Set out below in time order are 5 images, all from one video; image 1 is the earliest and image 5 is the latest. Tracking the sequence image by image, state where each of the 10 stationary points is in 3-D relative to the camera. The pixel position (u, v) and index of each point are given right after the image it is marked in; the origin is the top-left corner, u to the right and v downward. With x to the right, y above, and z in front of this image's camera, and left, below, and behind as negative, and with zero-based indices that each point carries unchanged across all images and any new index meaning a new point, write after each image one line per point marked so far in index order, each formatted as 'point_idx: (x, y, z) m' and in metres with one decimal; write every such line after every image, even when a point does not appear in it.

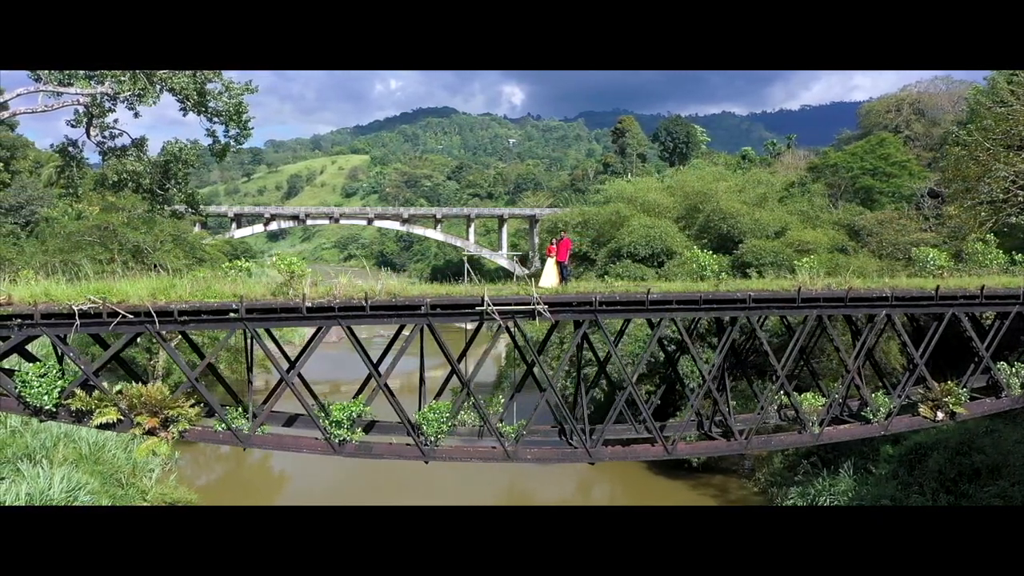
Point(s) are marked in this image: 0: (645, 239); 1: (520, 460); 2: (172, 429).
0: (+3.8, +1.5, +17.3) m
1: (0.0, -2.1, +7.7) m
2: (-4.0, -1.6, +7.0) m
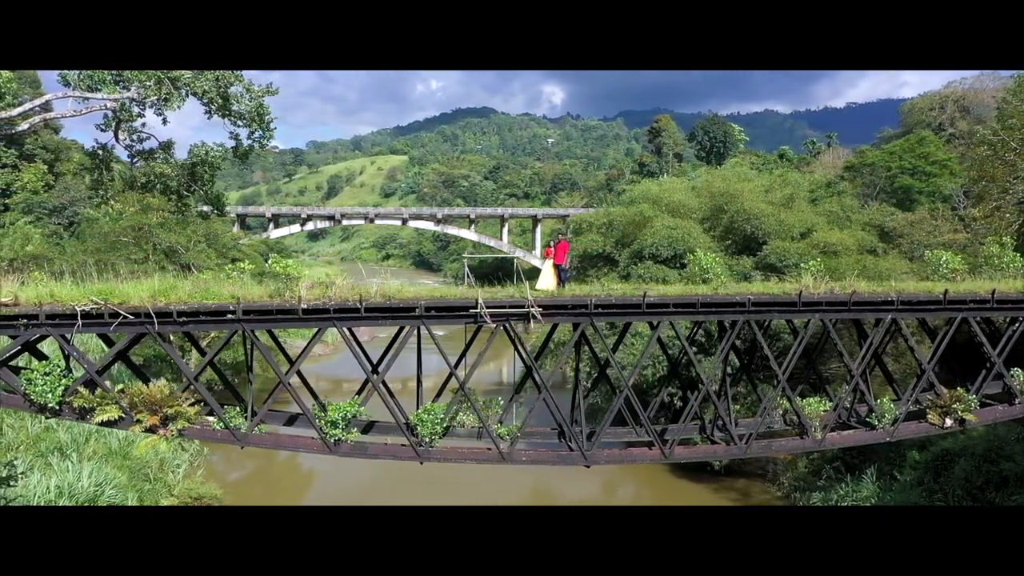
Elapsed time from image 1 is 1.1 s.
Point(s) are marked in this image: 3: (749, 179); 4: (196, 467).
0: (+4.3, +1.4, +17.0) m
1: (0.0, -2.2, +7.6) m
2: (-4.1, -1.6, +7.2) m
3: (+7.7, +3.5, +19.6) m
4: (-8.9, -5.2, +17.2) m
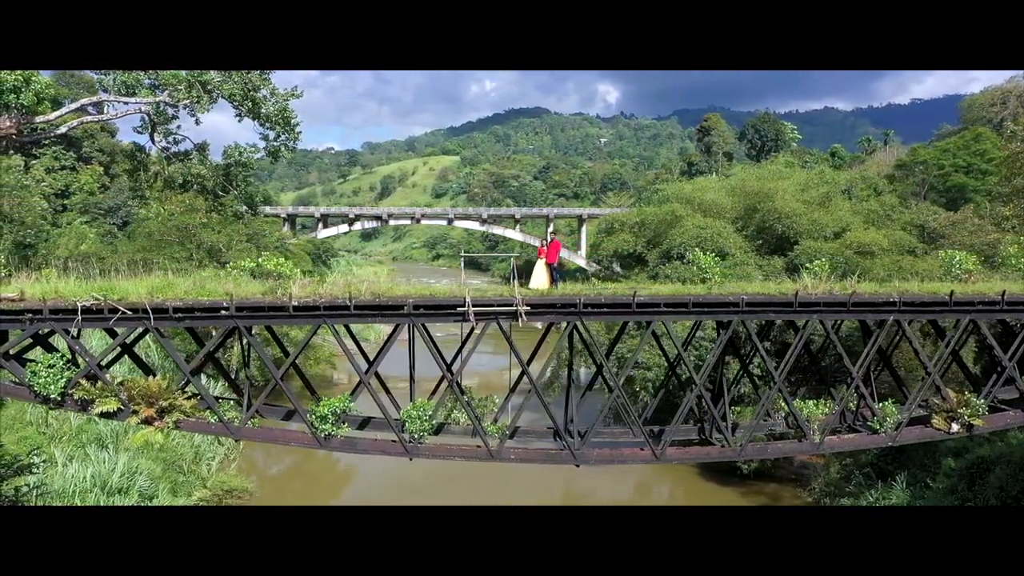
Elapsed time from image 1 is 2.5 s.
0: (+5.0, +1.4, +16.5) m
1: (-0.1, -2.2, +7.5) m
2: (-4.2, -1.6, +7.4) m
3: (+8.5, +3.5, +18.8) m
4: (-8.2, -5.2, +17.8) m
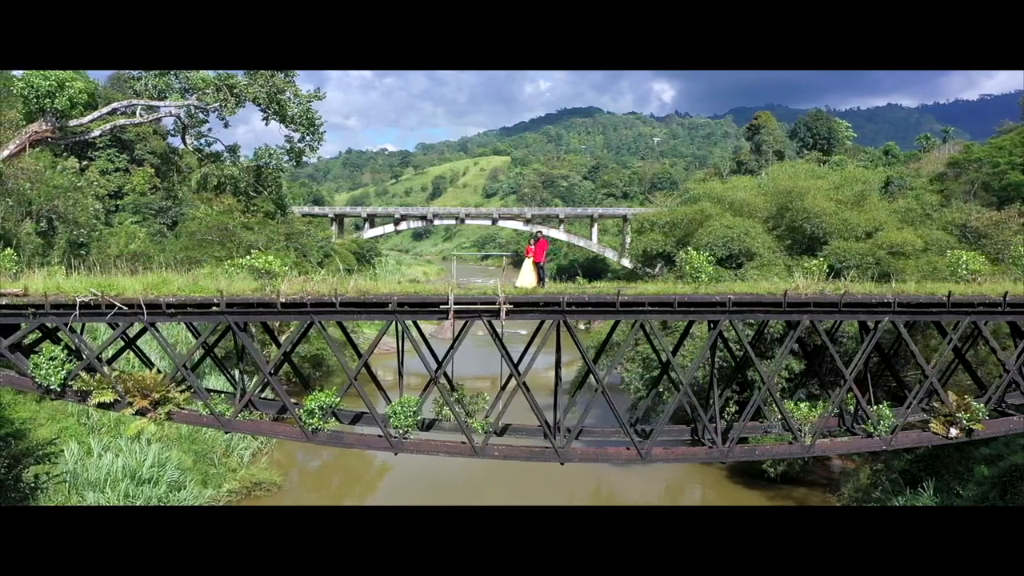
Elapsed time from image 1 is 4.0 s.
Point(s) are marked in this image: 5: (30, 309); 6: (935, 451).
0: (+5.6, +1.3, +16.0) m
1: (-0.3, -2.1, +7.5) m
2: (-4.4, -1.5, +7.6) m
3: (+9.3, +3.4, +18.0) m
4: (-7.6, -5.1, +18.3) m
5: (-5.8, -0.2, +7.3) m
6: (+8.7, -3.4, +12.4) m
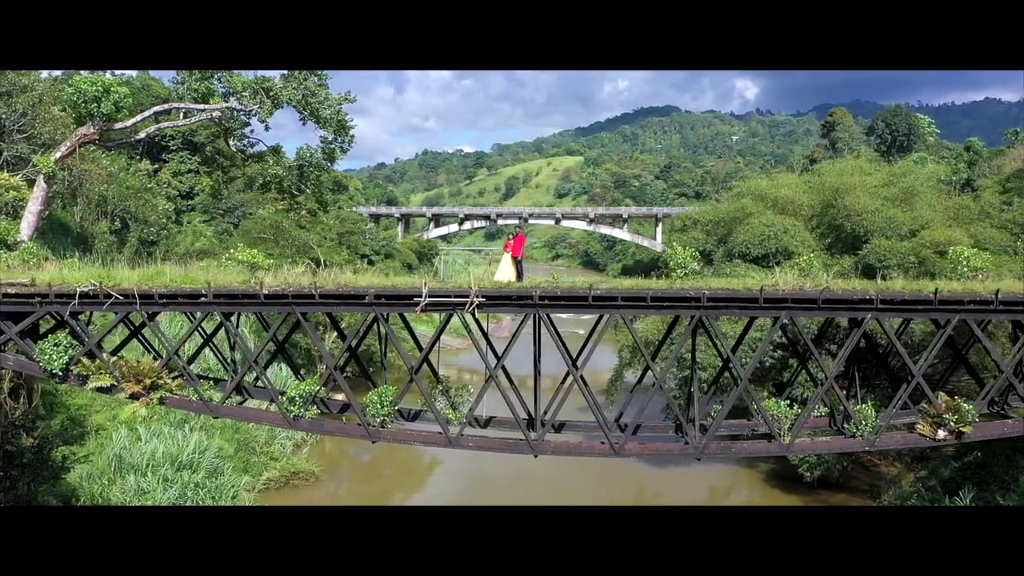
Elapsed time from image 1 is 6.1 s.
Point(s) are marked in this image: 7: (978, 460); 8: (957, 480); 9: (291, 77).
0: (+6.2, +1.3, +15.2) m
1: (-0.6, -2.1, +7.4) m
2: (-4.7, -1.4, +8.1) m
3: (+10.2, +3.3, +16.8) m
4: (-6.6, -4.9, +19.1) m
5: (-6.1, -0.1, +8.0) m
6: (+8.9, -3.4, +11.3) m
7: (+8.8, -3.4, +11.3) m
8: (+8.4, -3.9, +11.3) m
9: (-5.4, +5.1, +14.7) m
